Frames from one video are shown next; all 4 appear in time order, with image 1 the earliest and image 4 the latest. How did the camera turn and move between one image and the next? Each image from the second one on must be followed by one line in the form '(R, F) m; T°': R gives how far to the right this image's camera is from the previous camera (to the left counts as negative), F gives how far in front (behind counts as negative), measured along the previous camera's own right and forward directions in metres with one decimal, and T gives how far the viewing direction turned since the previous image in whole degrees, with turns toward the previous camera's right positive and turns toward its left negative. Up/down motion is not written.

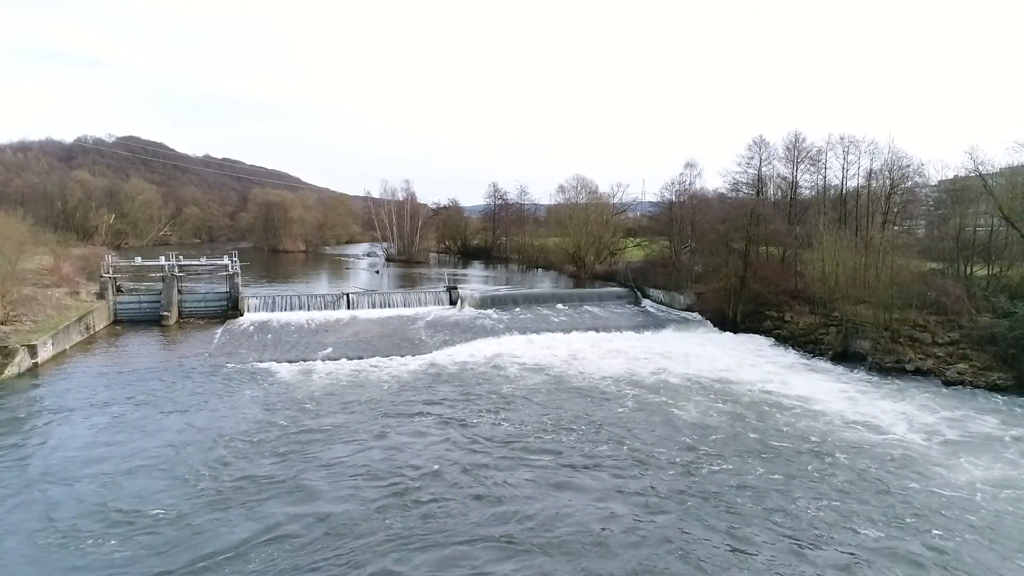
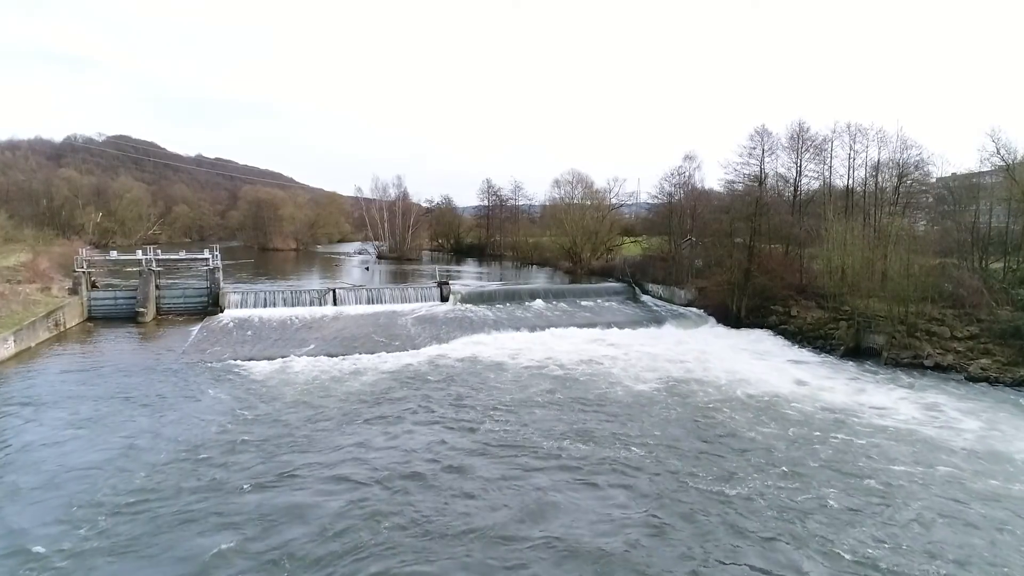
(0.0, +1.2) m; +1°
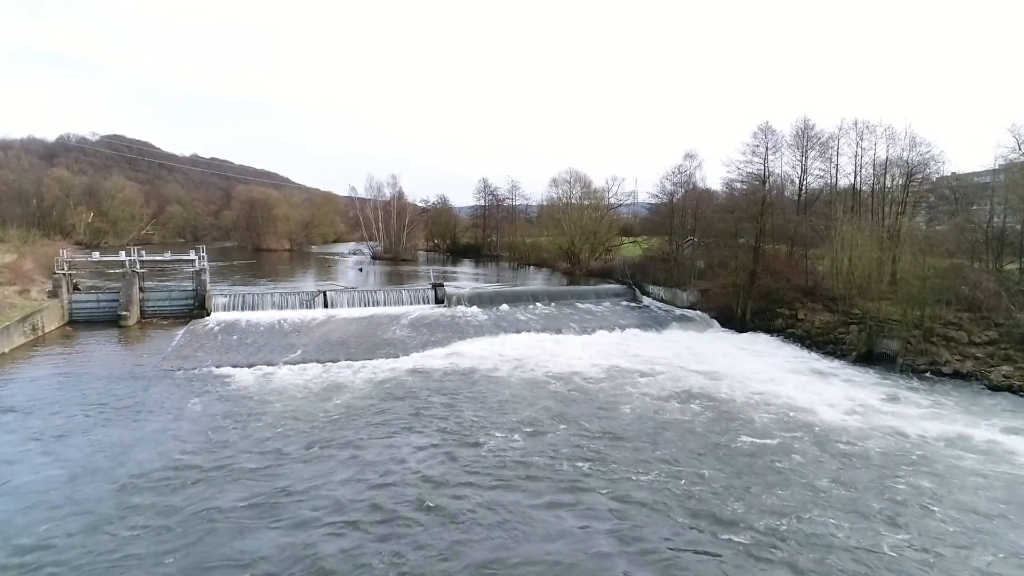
(0.0, +0.9) m; 0°
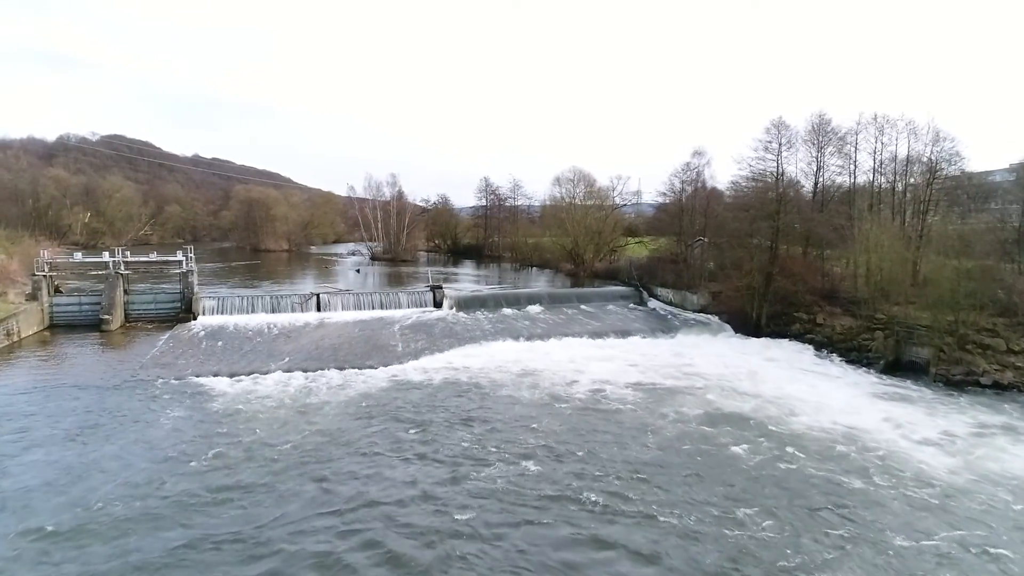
(0.0, +1.2) m; 0°
